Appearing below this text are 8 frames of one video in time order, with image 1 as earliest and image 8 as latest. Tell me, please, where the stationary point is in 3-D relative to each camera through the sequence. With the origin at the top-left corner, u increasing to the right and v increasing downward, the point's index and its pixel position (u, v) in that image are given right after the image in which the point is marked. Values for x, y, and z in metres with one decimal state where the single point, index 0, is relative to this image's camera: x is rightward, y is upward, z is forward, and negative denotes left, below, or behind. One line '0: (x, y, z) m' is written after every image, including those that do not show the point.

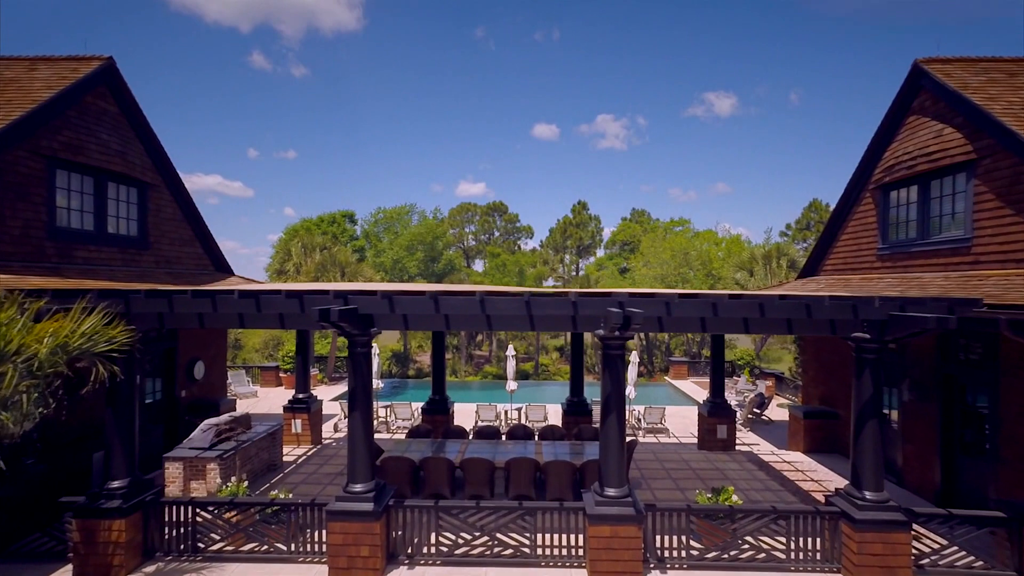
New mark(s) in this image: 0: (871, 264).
0: (+6.2, +0.4, +8.1) m
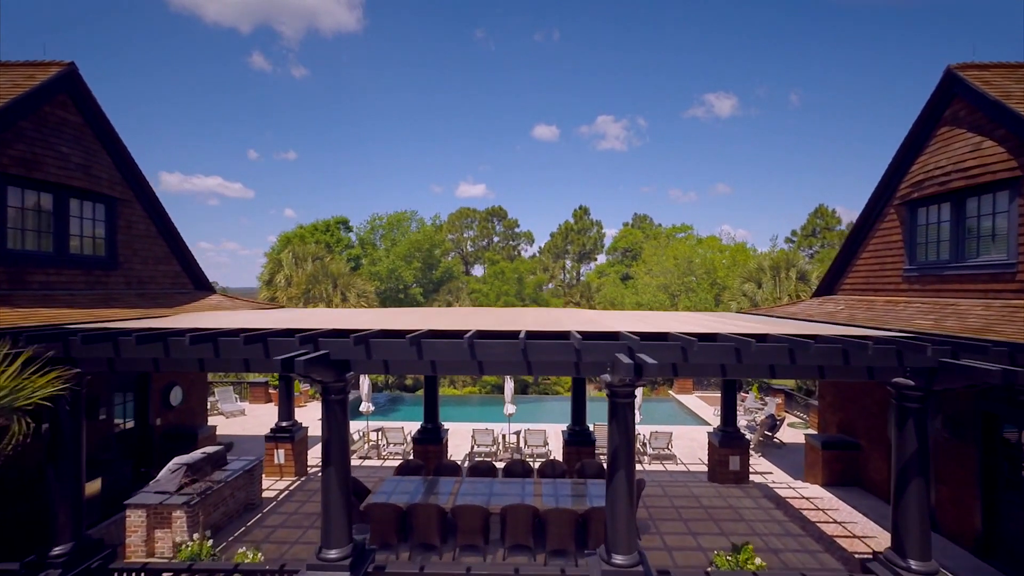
0: (+6.1, 0.0, +7.5) m
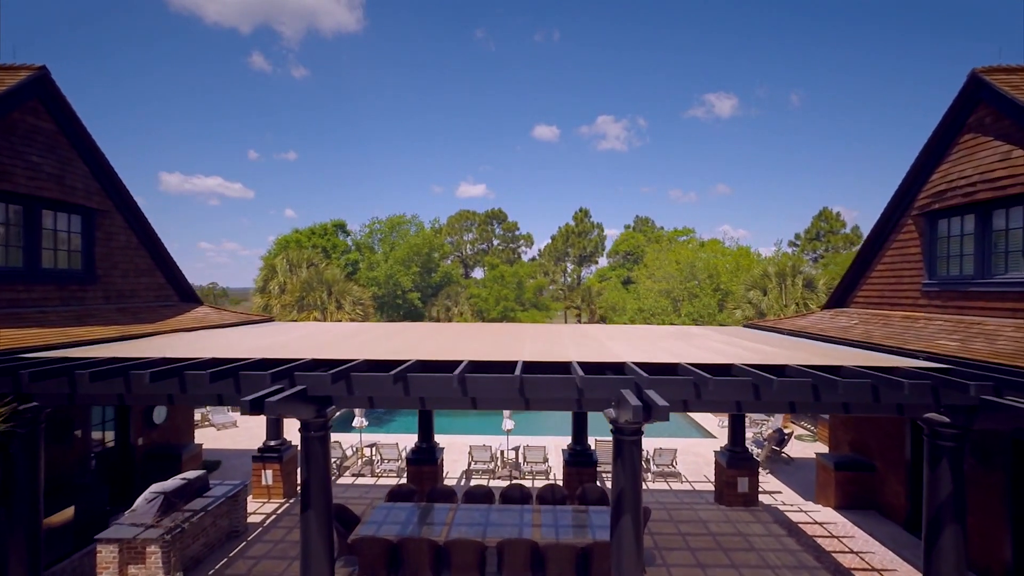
0: (+6.1, -0.2, +7.2) m
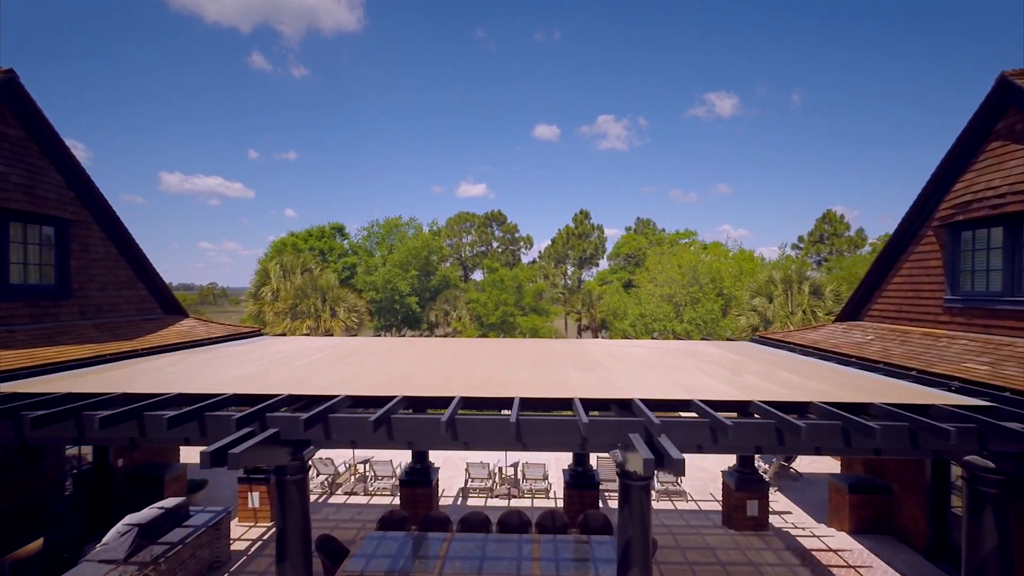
0: (+6.1, -0.4, +6.8) m
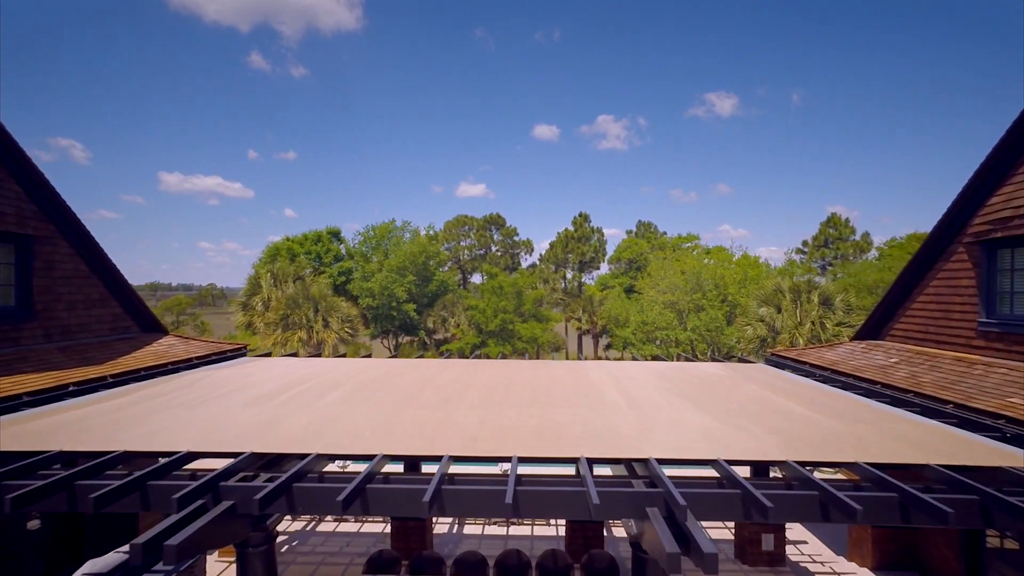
0: (+6.1, -0.7, +6.3) m
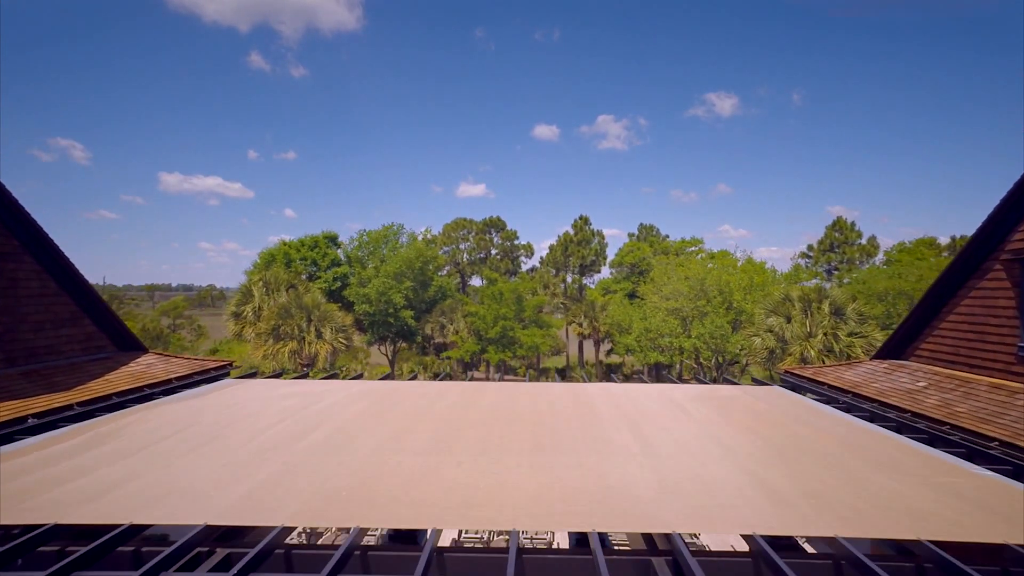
0: (+6.1, -1.0, +5.8) m
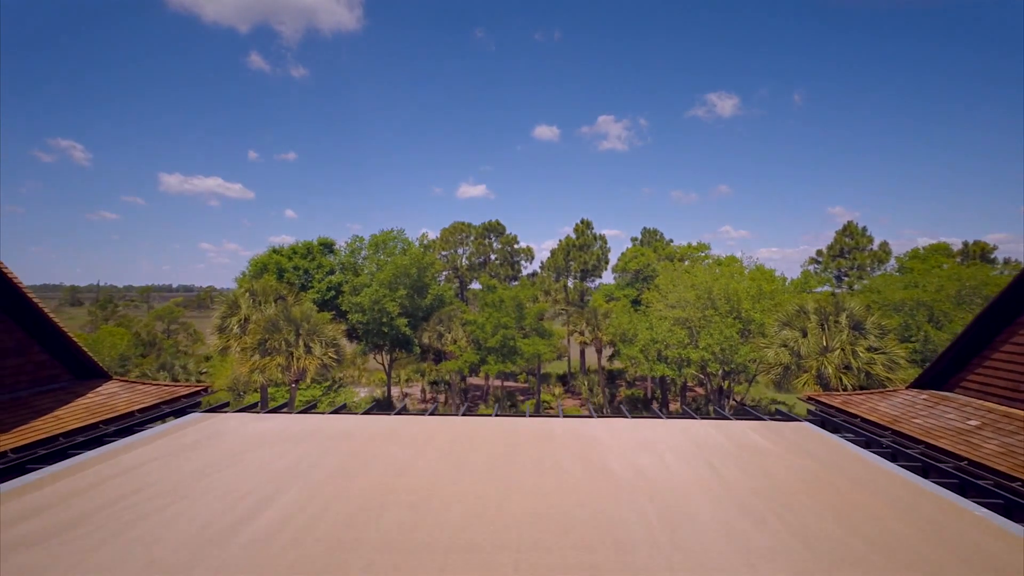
0: (+6.0, -1.3, +5.0) m
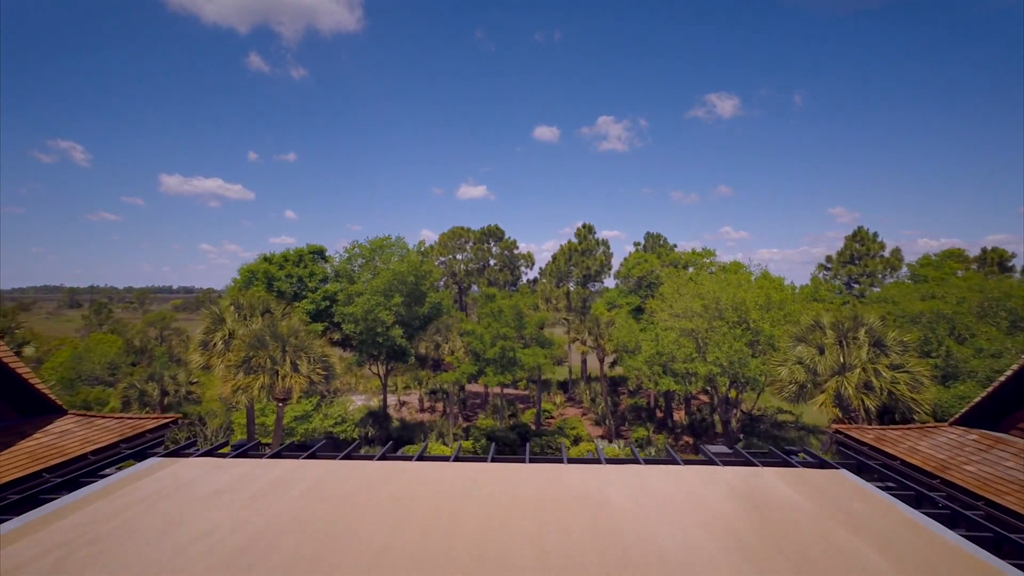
0: (+6.0, -1.7, +4.3) m
